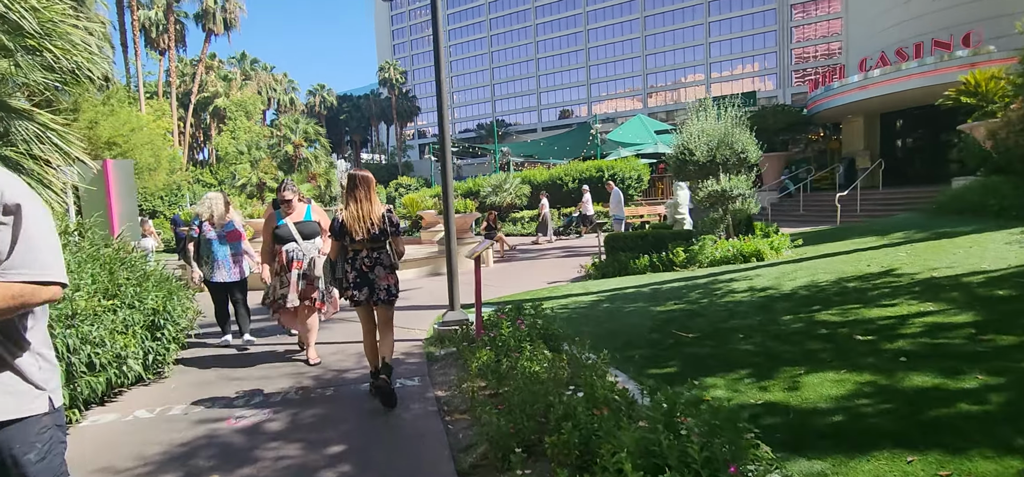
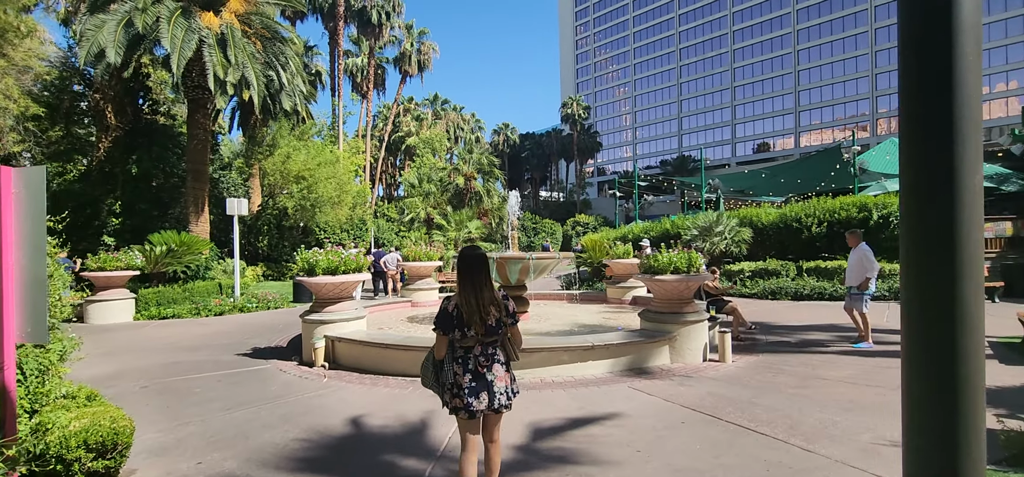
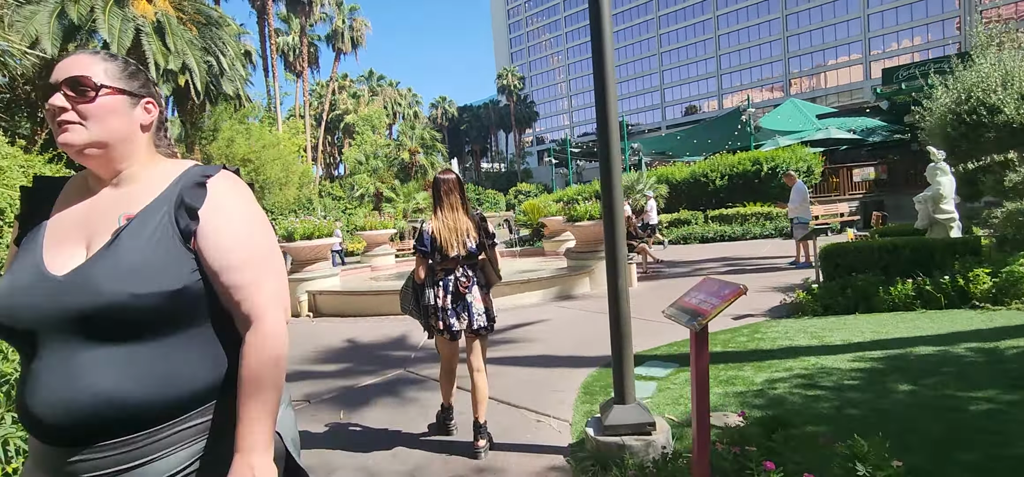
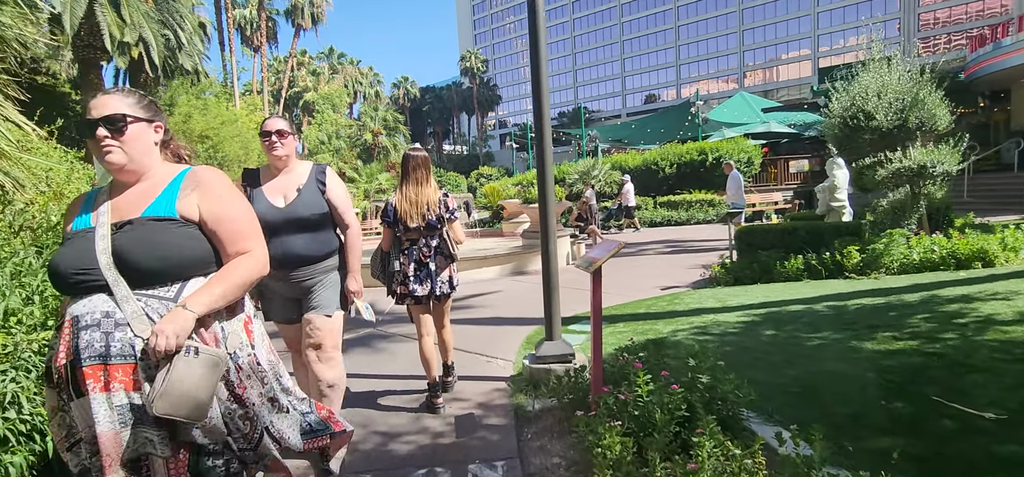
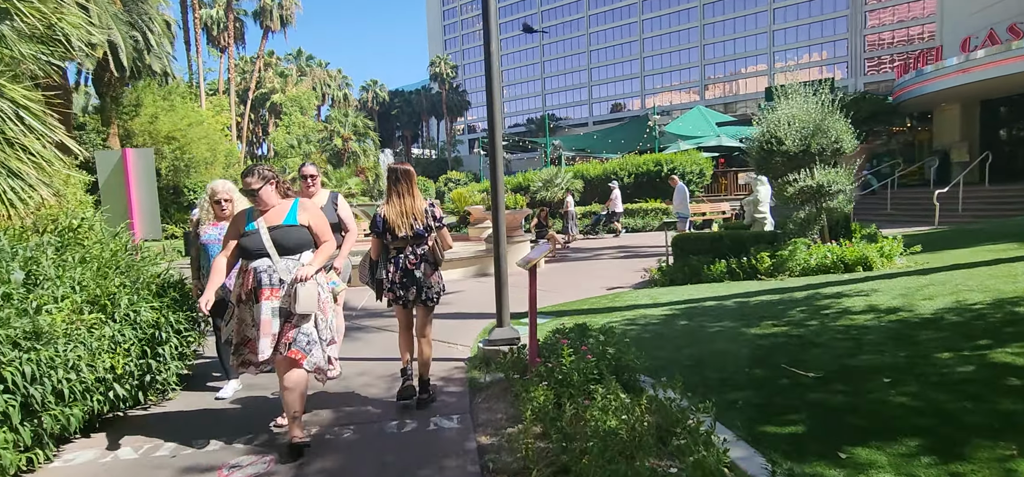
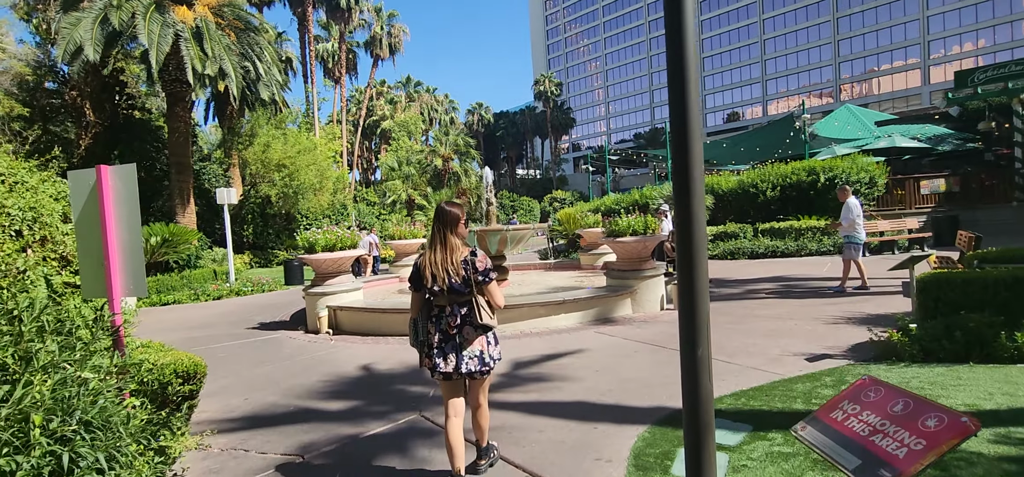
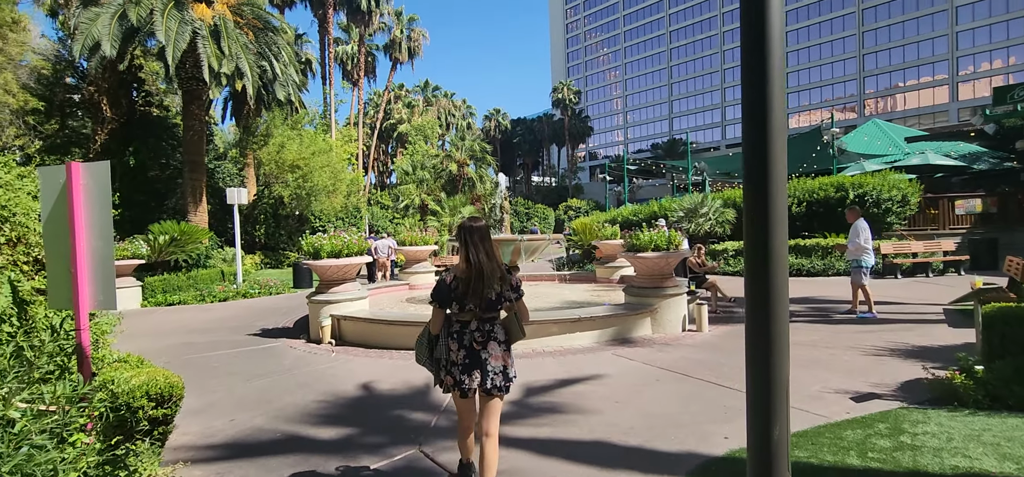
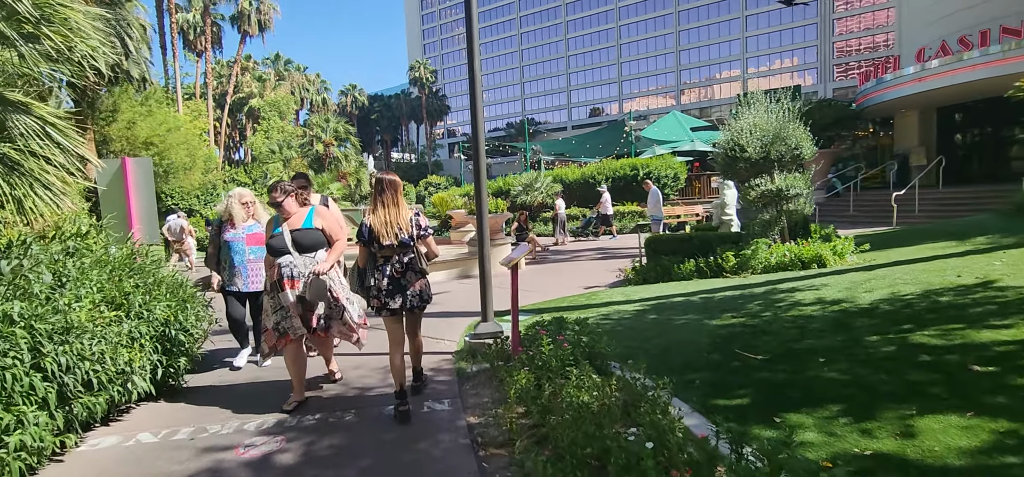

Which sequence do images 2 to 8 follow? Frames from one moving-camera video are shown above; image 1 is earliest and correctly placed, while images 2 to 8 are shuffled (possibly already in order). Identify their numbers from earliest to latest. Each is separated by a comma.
8, 5, 4, 3, 6, 7, 2
